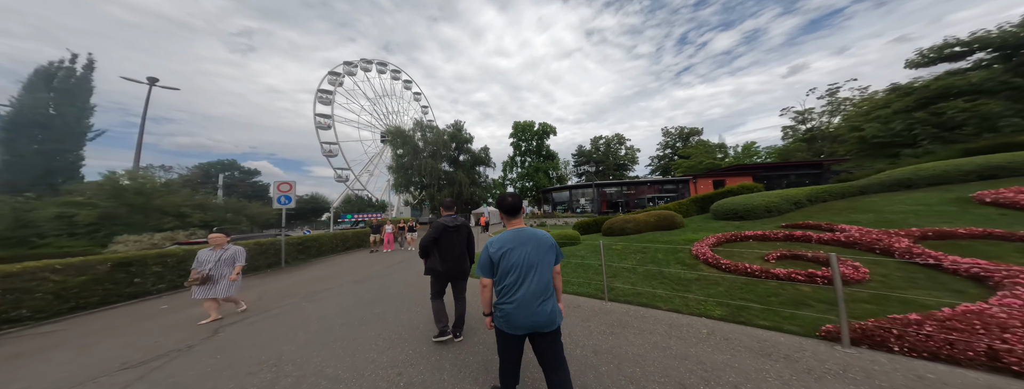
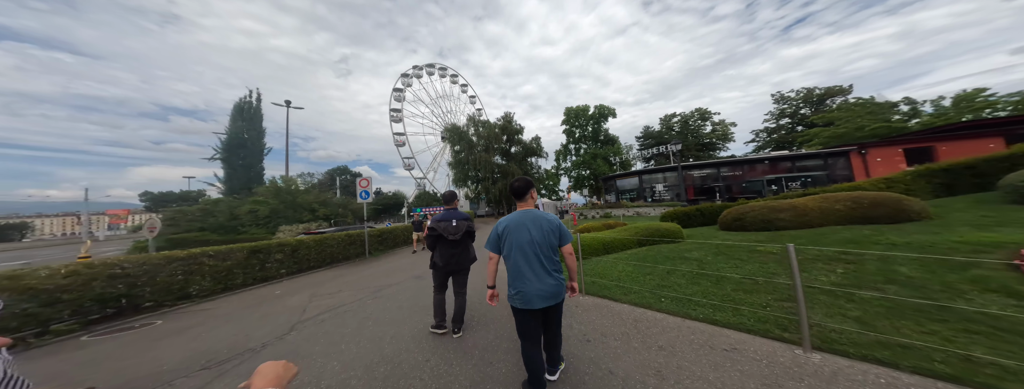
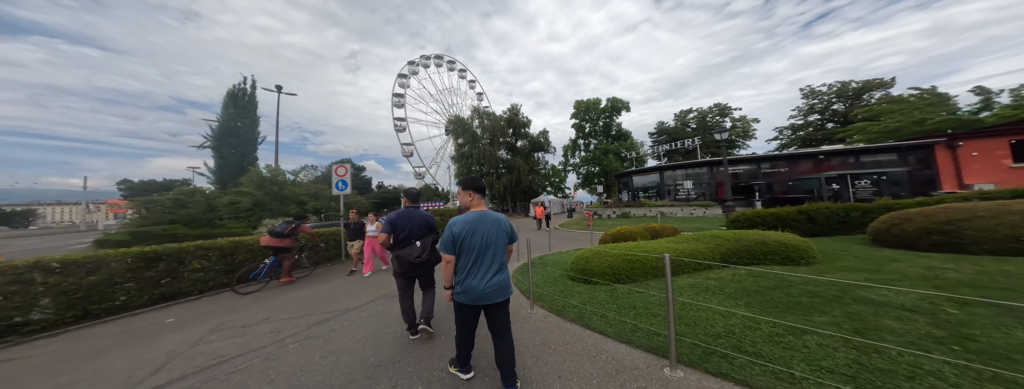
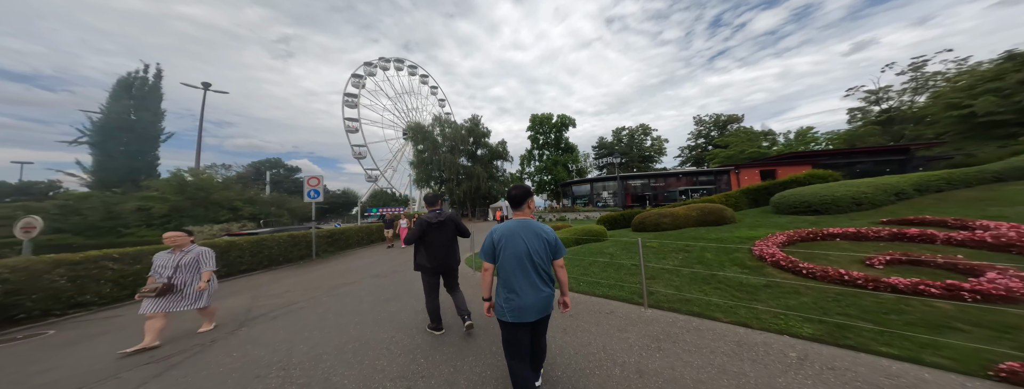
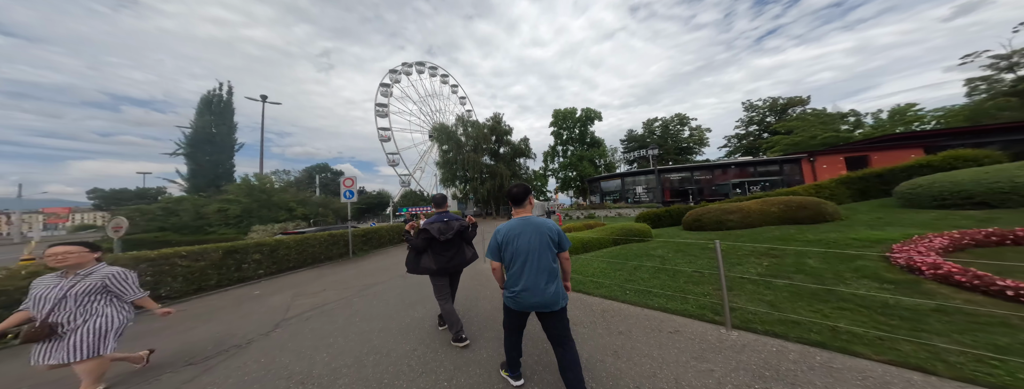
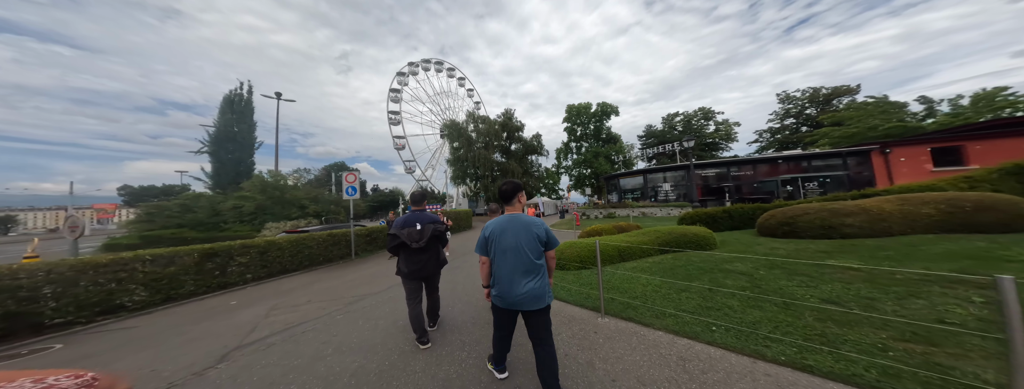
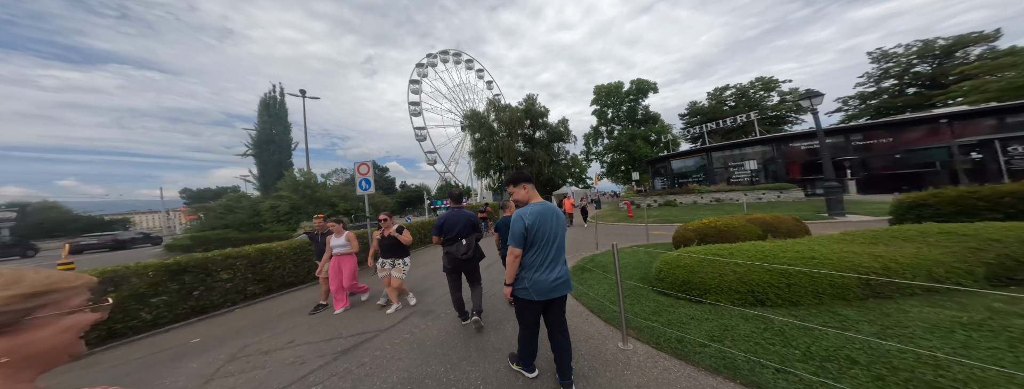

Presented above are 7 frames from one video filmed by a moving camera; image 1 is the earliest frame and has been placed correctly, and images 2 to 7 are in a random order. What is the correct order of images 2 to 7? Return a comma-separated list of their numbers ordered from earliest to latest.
4, 5, 2, 6, 3, 7
